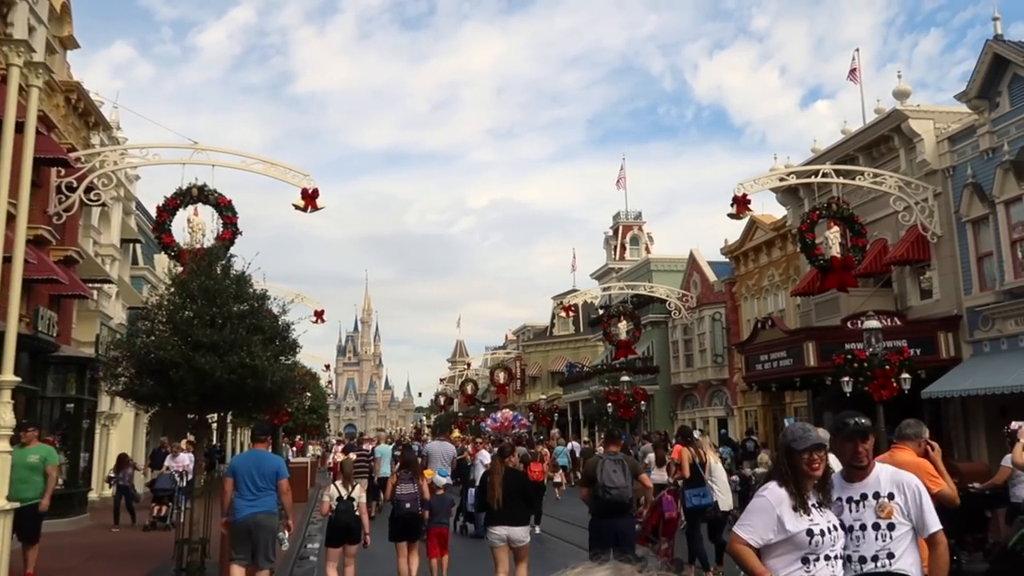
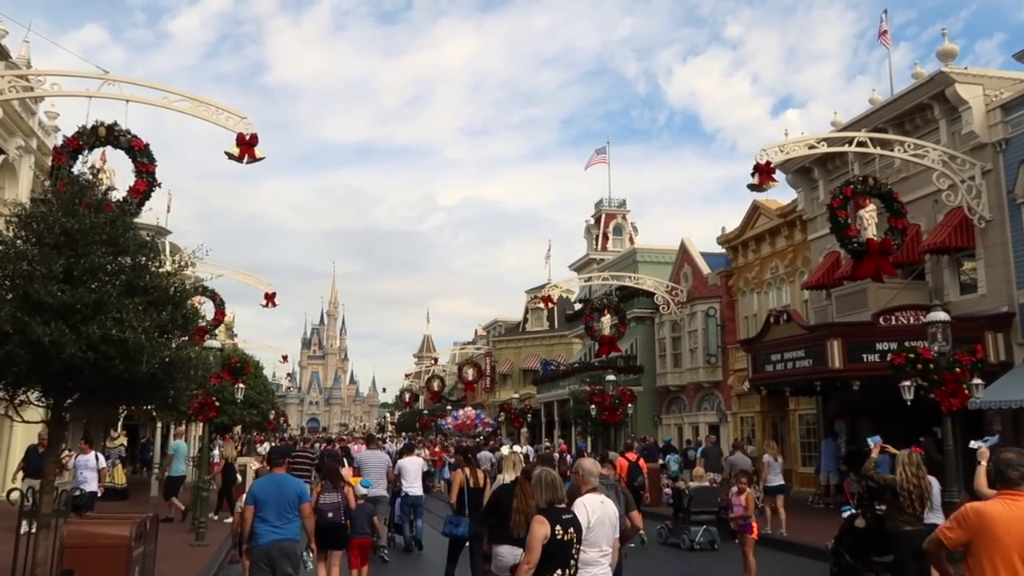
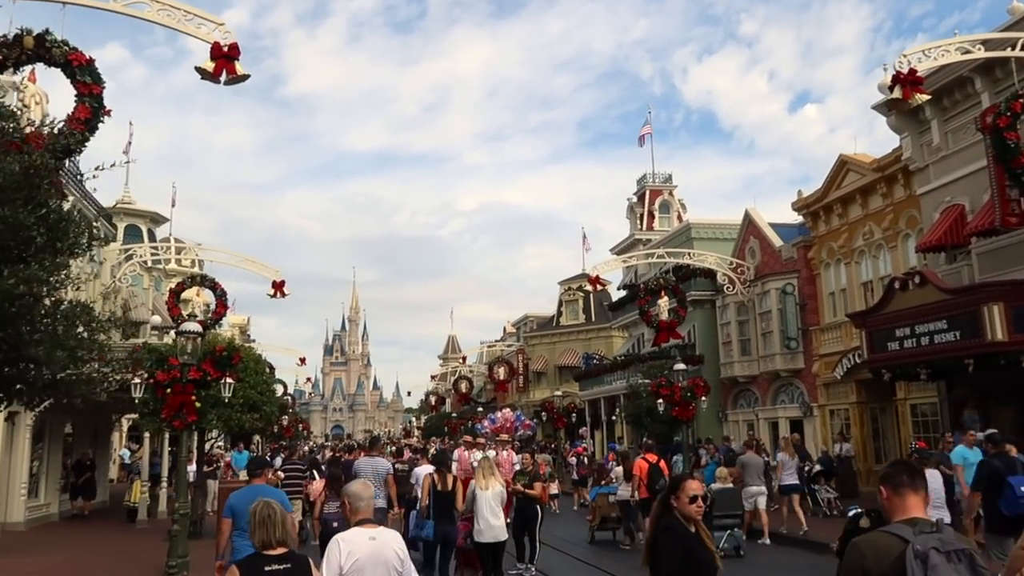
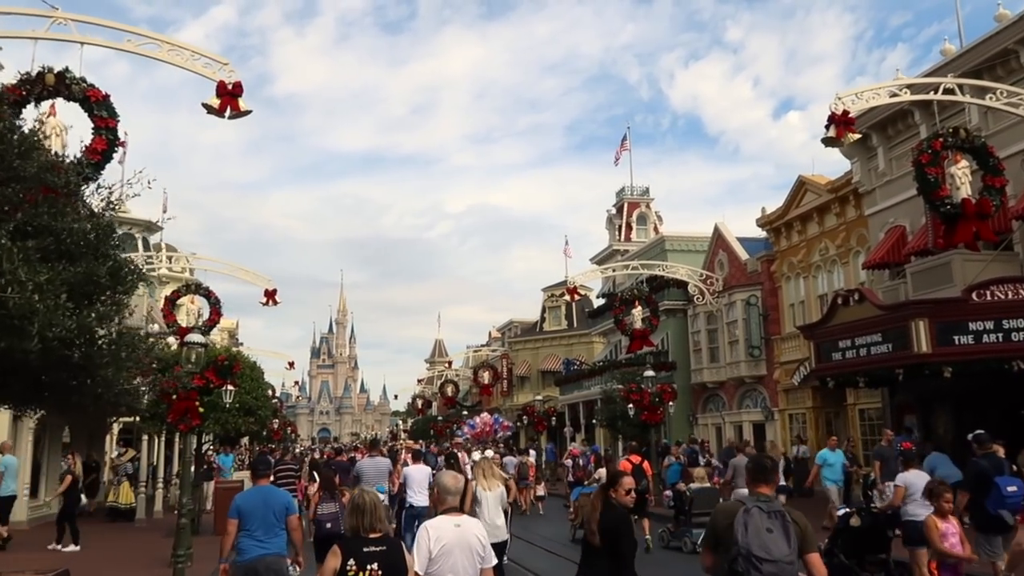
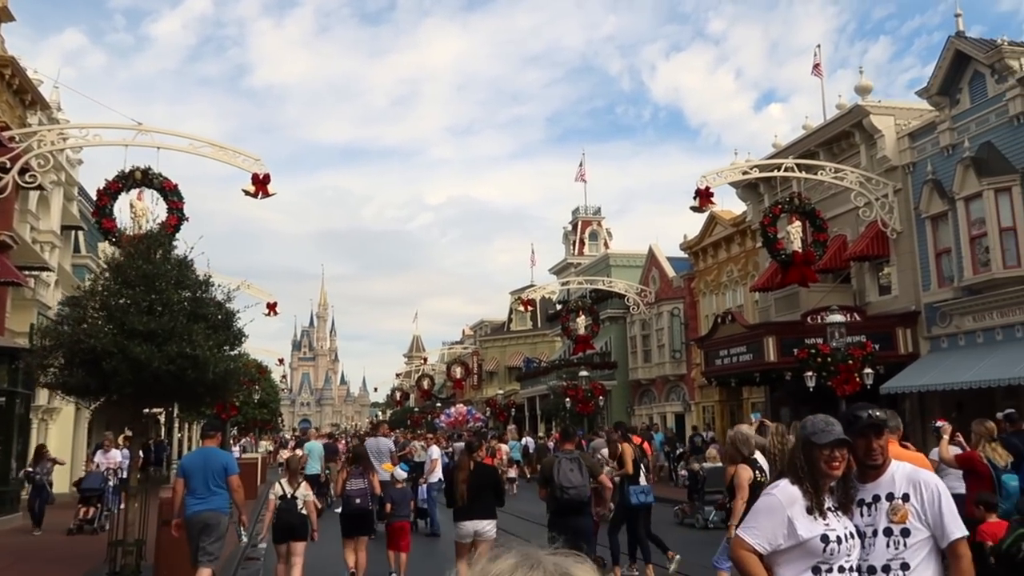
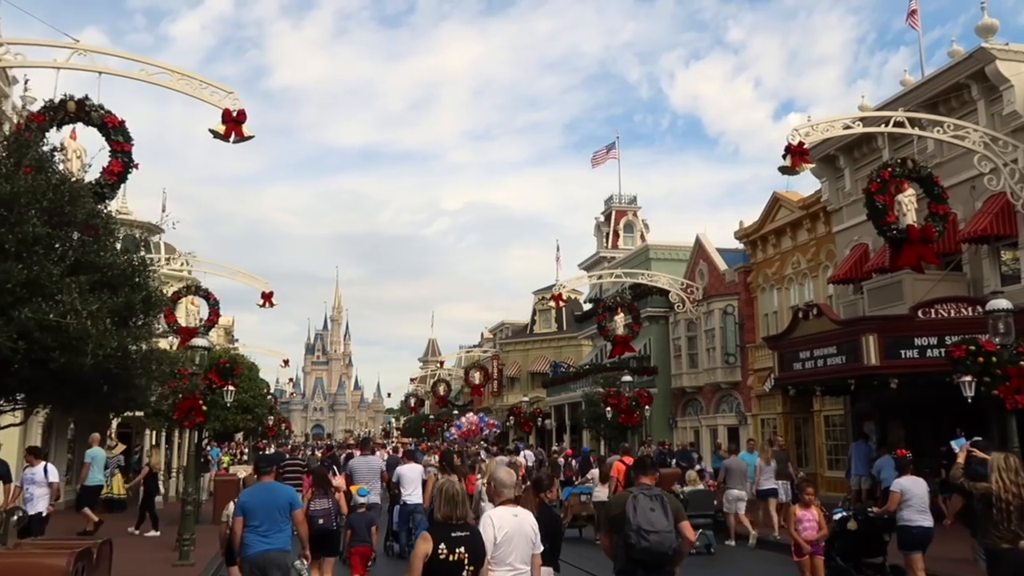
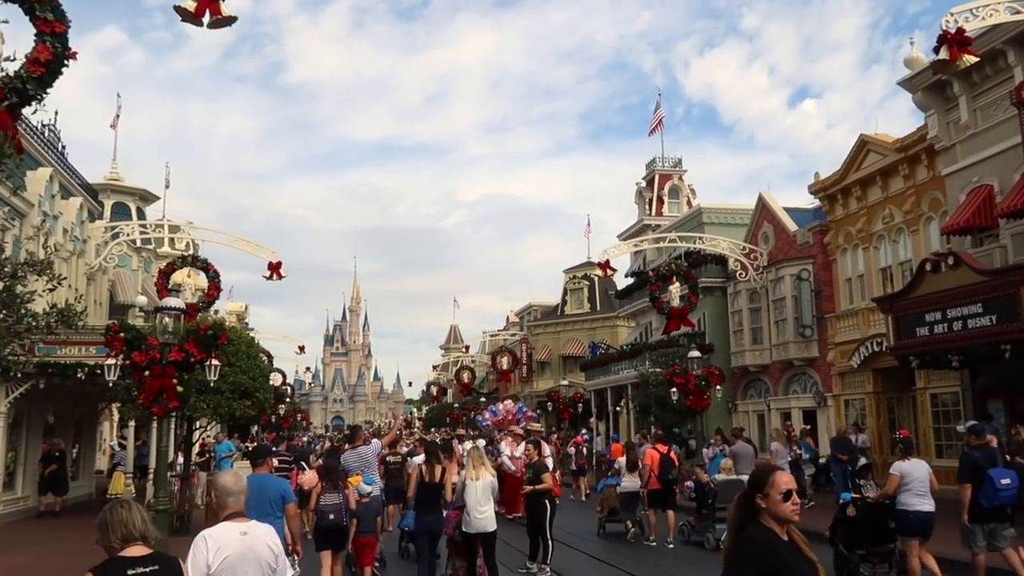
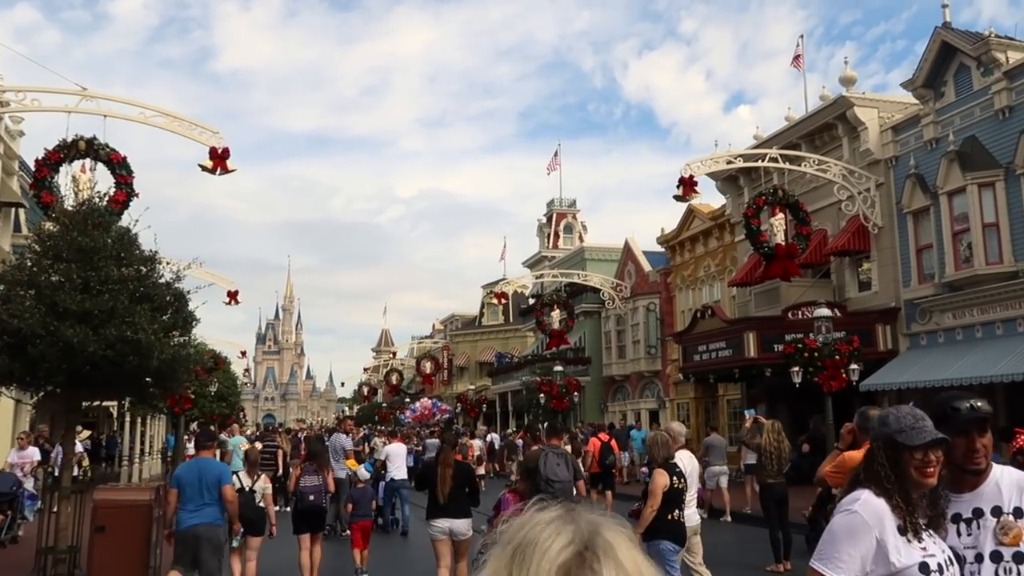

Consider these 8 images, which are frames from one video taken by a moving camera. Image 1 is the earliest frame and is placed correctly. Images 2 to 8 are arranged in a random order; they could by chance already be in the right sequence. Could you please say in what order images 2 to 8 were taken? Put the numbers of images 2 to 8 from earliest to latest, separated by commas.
5, 8, 2, 6, 4, 3, 7
